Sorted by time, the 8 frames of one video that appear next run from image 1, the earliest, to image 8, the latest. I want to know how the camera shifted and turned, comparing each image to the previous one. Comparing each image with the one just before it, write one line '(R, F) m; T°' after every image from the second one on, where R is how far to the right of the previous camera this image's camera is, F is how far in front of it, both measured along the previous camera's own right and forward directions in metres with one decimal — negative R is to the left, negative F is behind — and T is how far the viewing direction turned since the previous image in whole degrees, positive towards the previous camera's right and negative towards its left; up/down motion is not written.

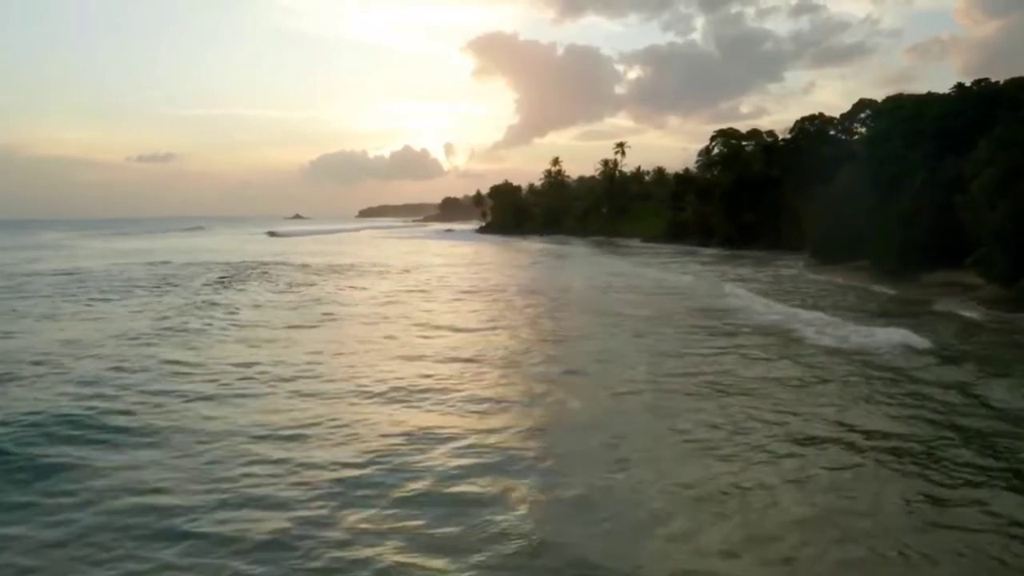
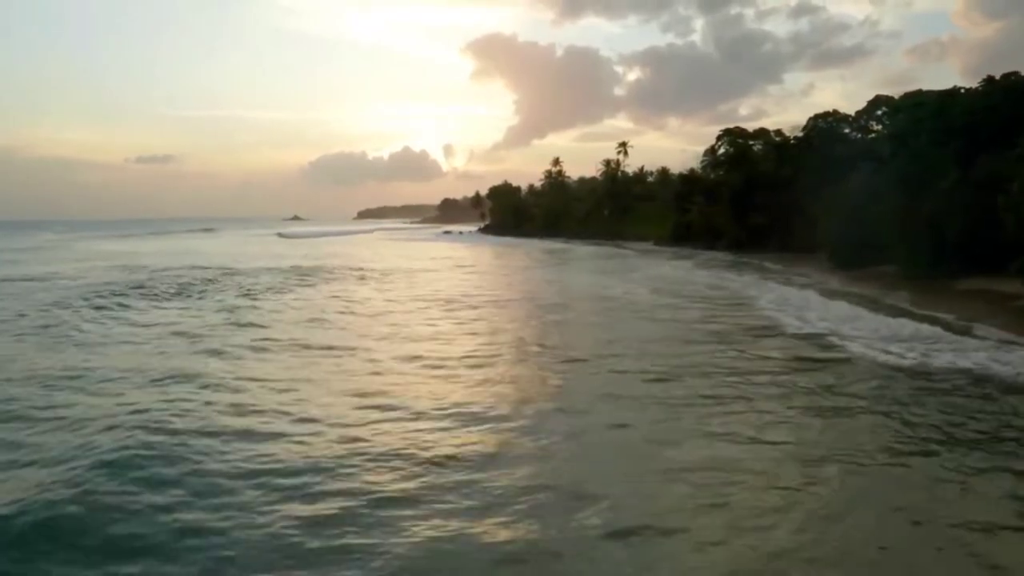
(0.0, +2.3) m; 0°
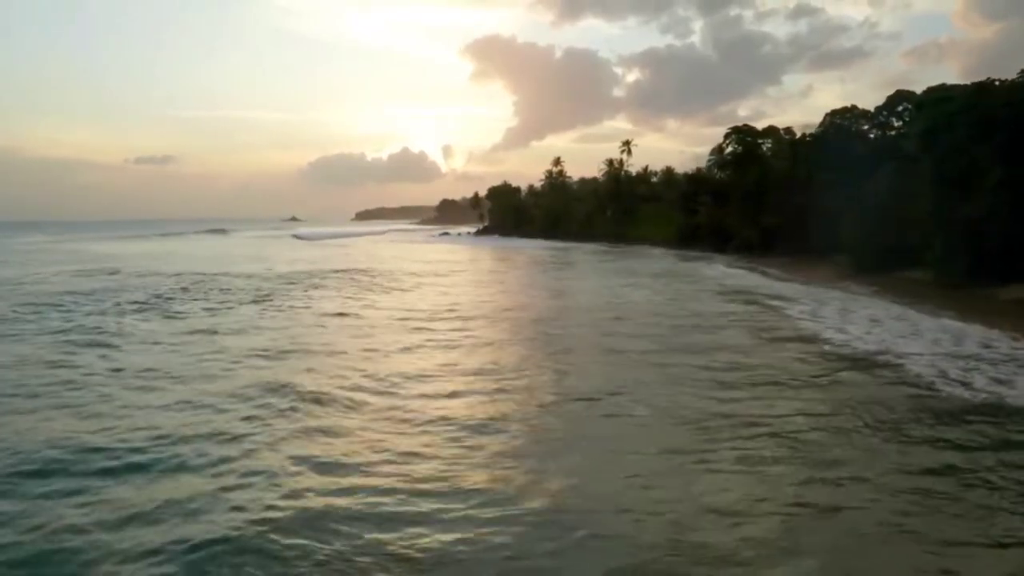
(-0.1, +2.6) m; 0°
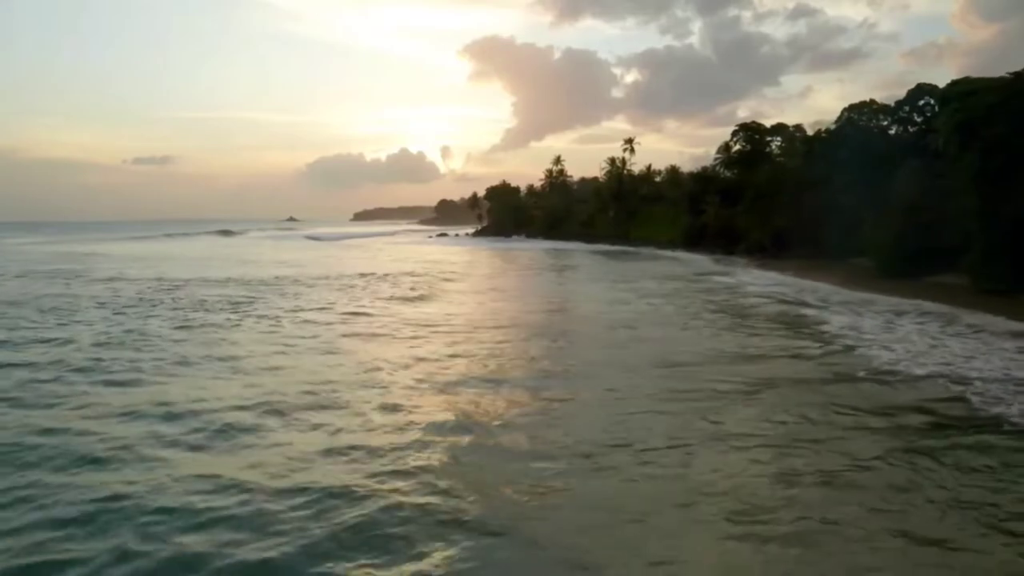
(-0.1, +2.4) m; 0°
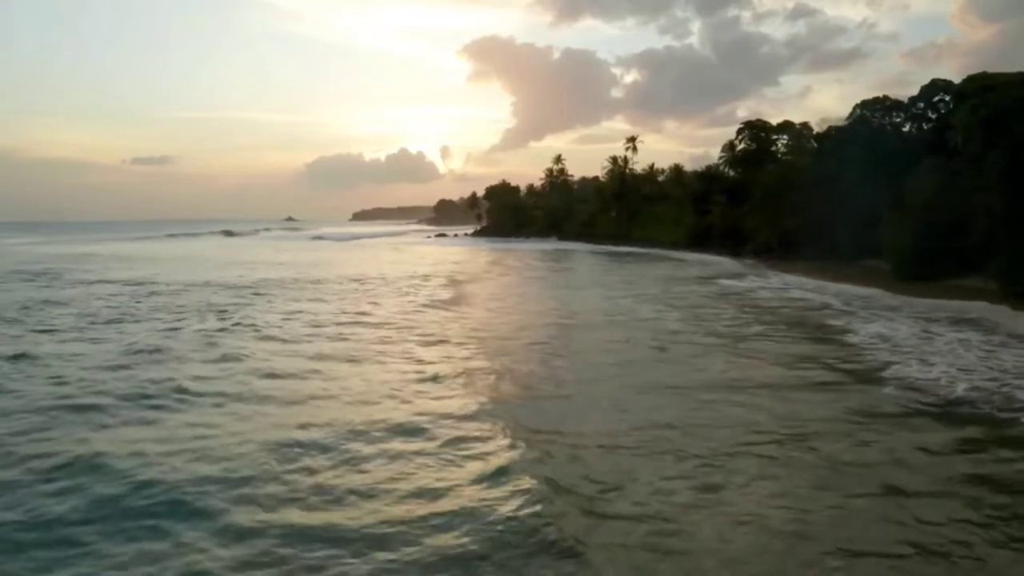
(-0.1, +1.5) m; 0°
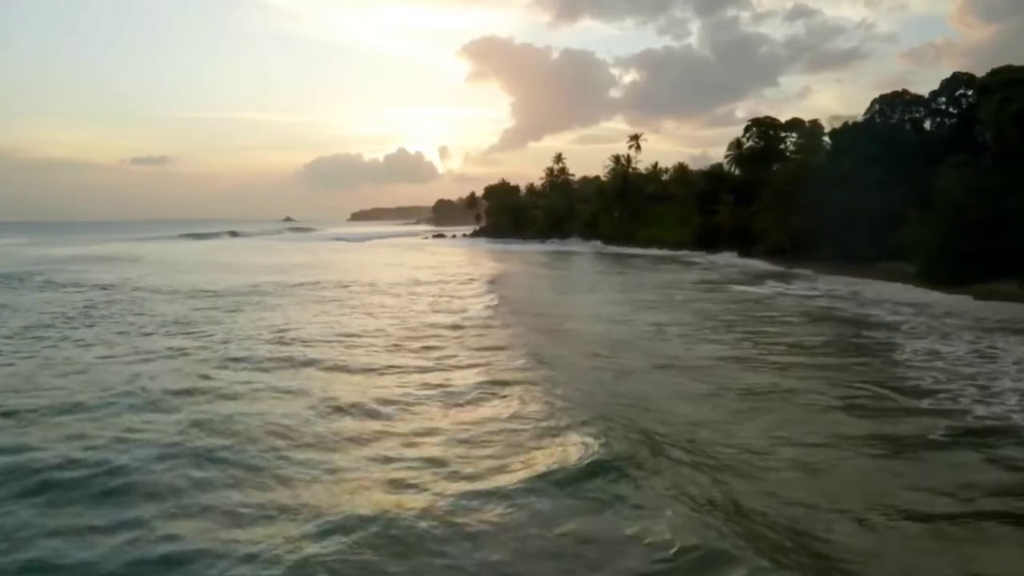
(-0.1, +2.0) m; 0°
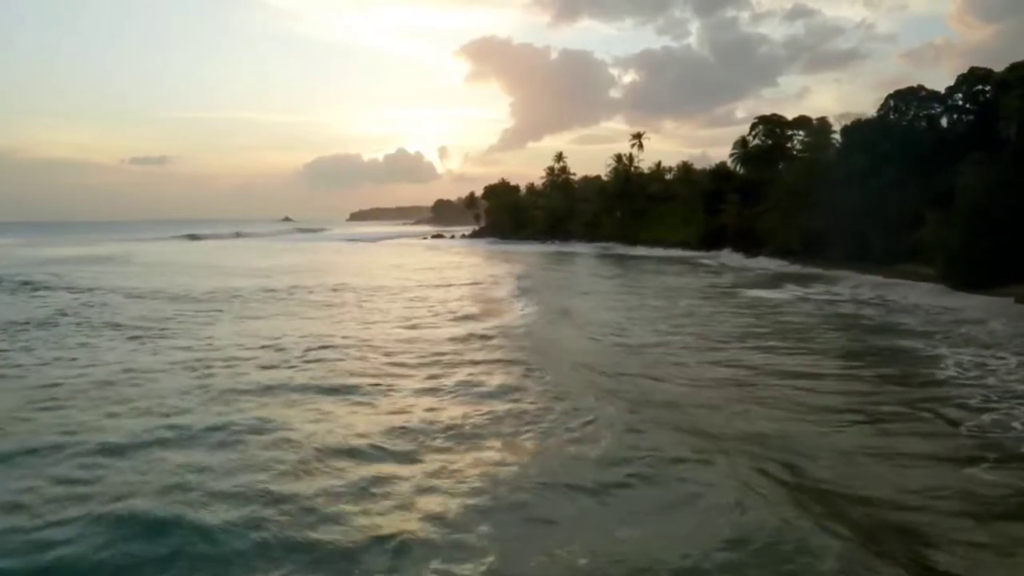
(-0.1, +1.4) m; 0°
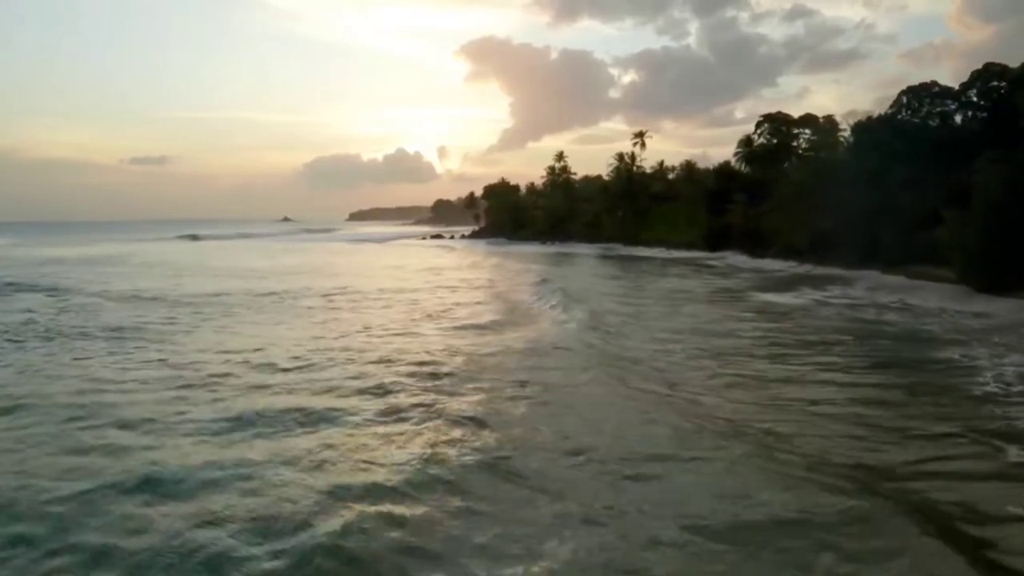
(-0.1, +1.1) m; 0°
